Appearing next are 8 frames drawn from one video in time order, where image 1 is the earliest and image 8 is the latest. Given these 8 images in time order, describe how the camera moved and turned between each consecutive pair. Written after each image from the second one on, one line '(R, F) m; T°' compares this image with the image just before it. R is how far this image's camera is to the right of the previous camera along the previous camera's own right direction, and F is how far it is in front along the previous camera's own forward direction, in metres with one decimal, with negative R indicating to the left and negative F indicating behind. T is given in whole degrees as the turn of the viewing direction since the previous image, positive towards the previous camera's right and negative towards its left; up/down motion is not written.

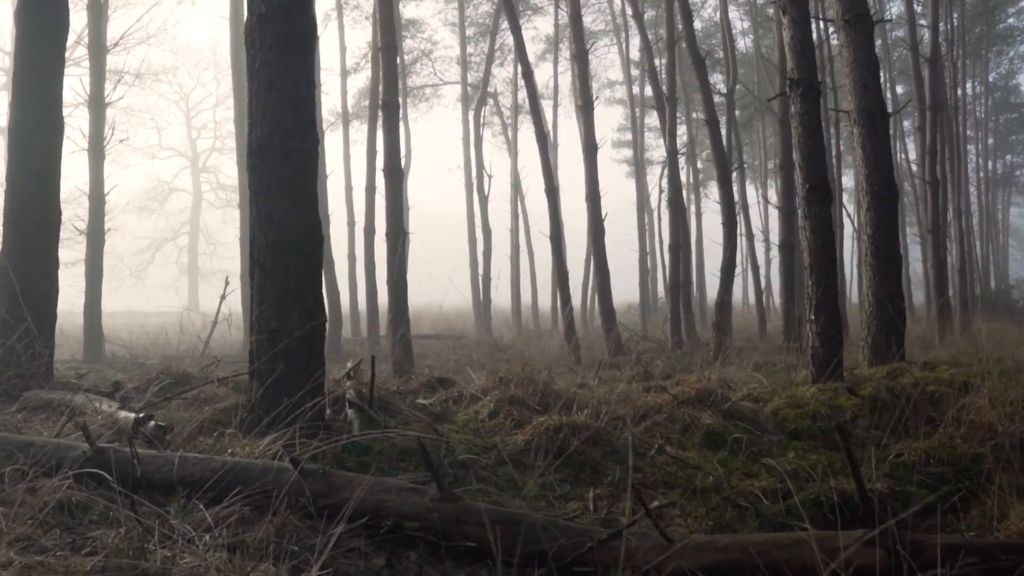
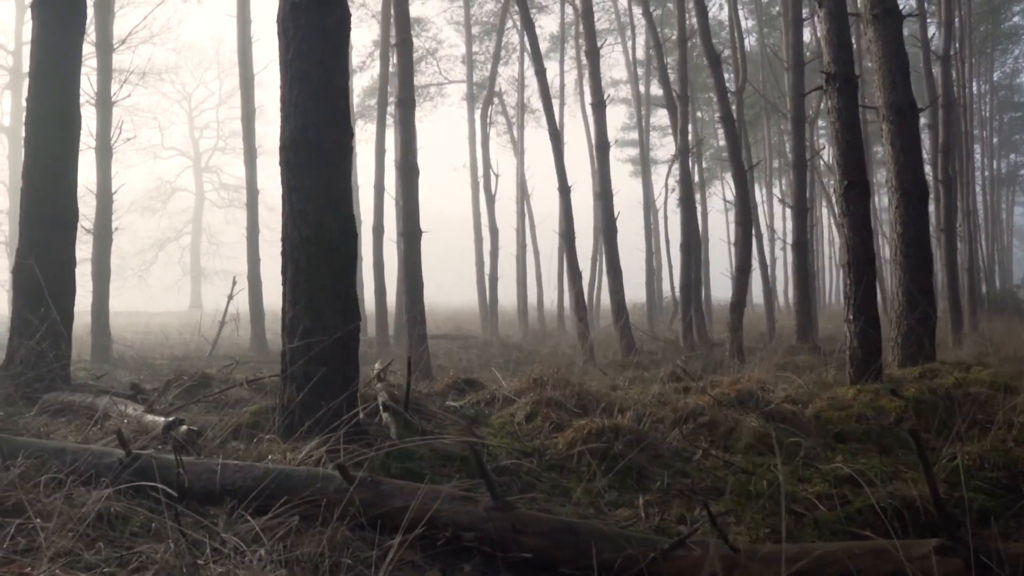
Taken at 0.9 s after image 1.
(-0.3, +0.2) m; 0°
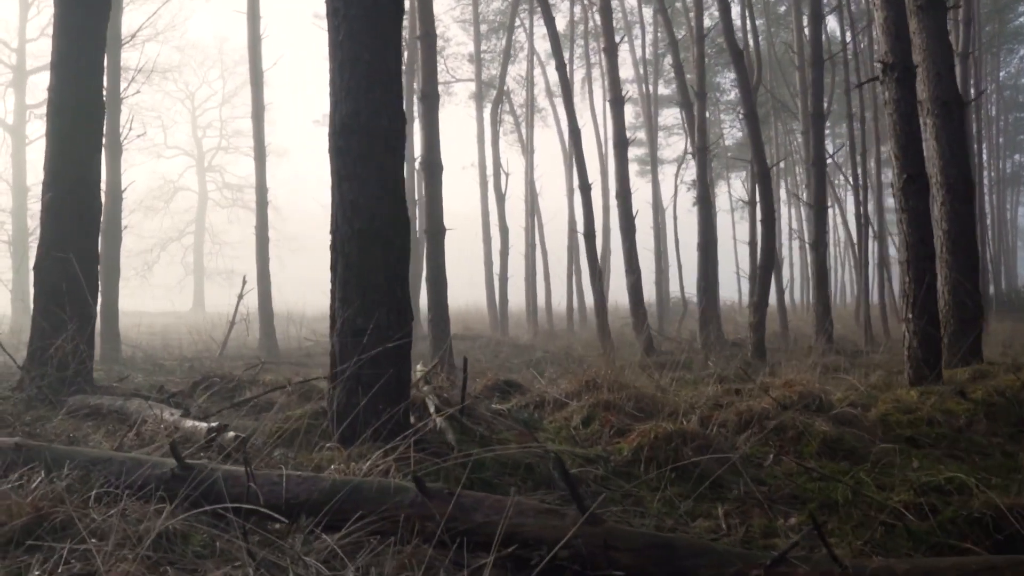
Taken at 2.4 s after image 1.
(-0.4, +0.3) m; 0°
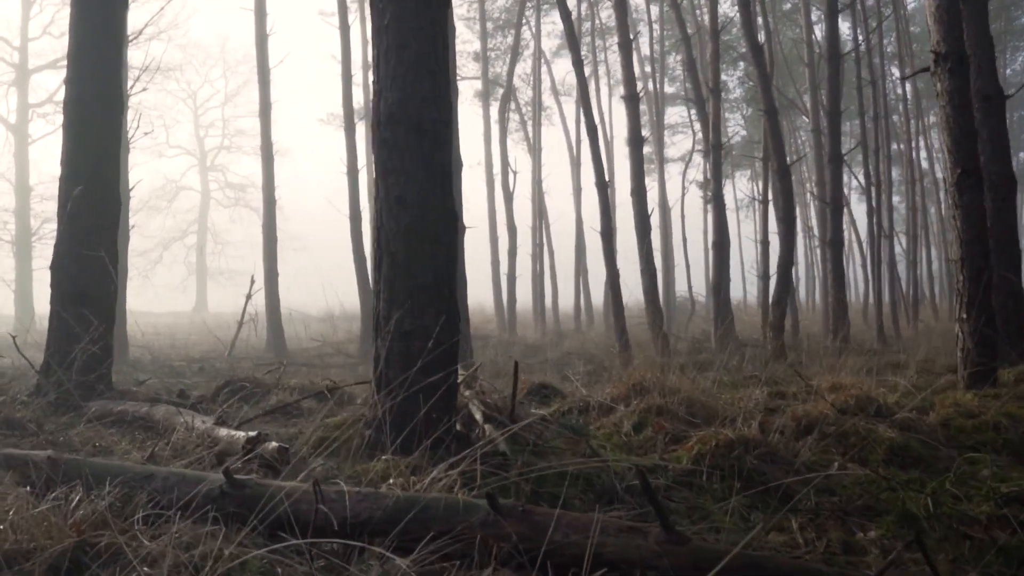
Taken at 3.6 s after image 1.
(-0.3, +0.3) m; 0°
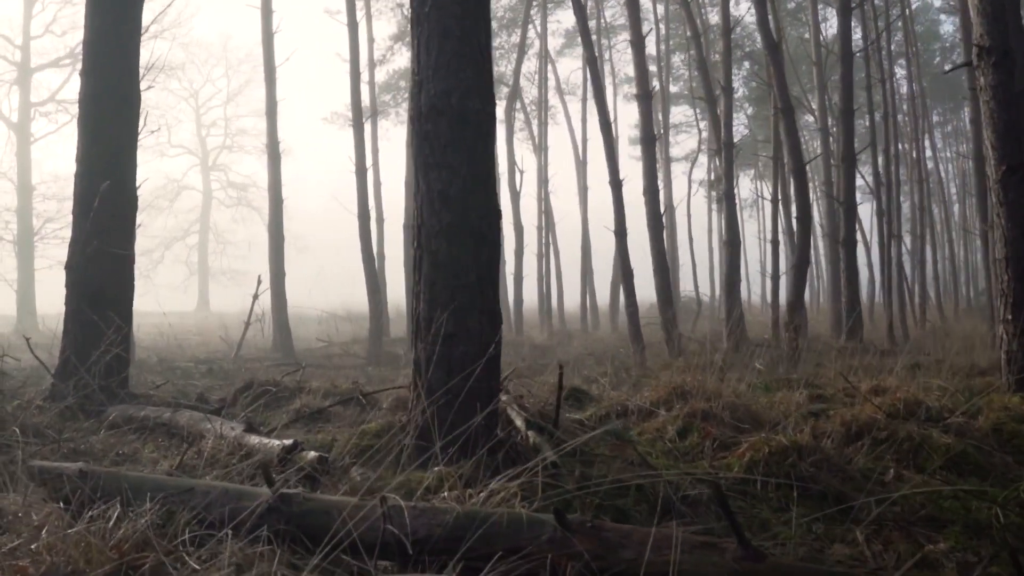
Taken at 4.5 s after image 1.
(-0.2, +0.2) m; 0°
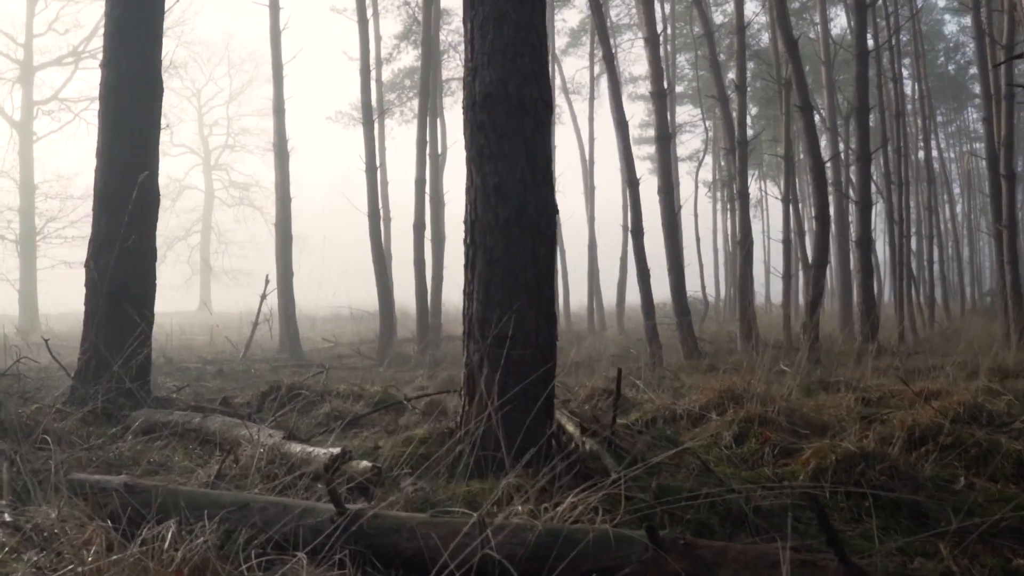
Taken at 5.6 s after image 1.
(-0.3, +0.2) m; 0°
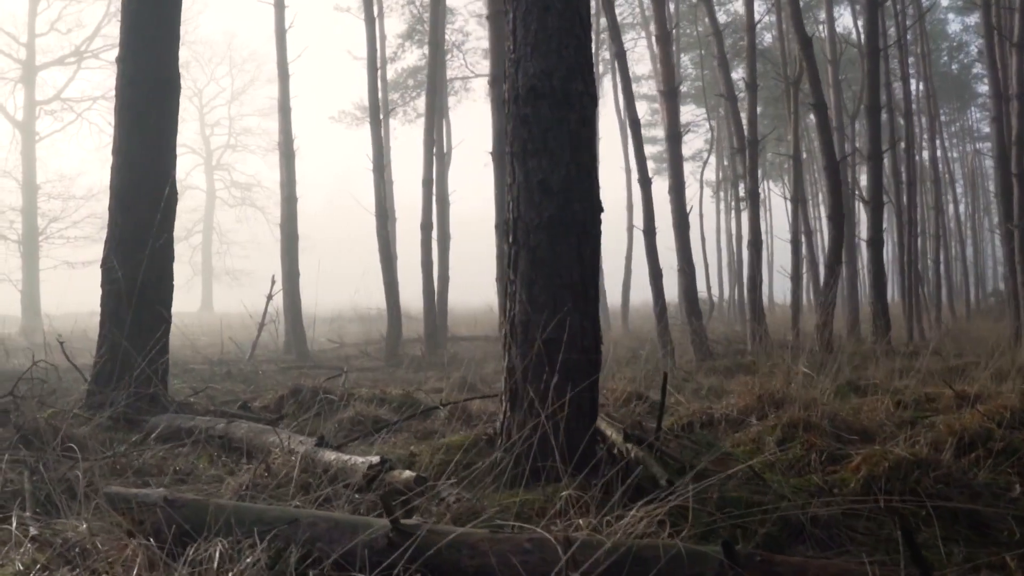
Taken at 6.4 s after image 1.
(-0.2, +0.2) m; 0°
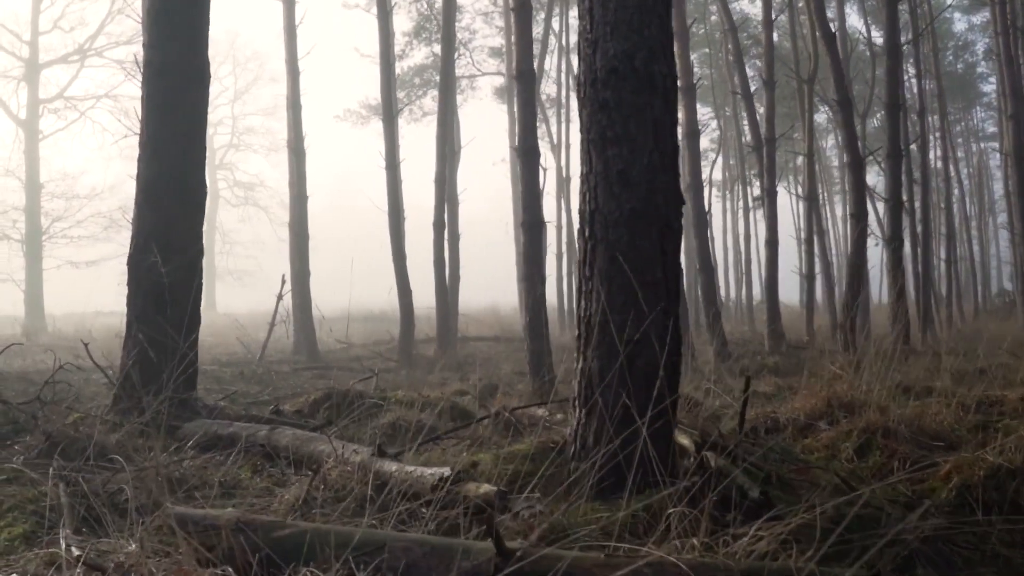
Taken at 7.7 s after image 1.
(-0.3, +0.3) m; 0°
